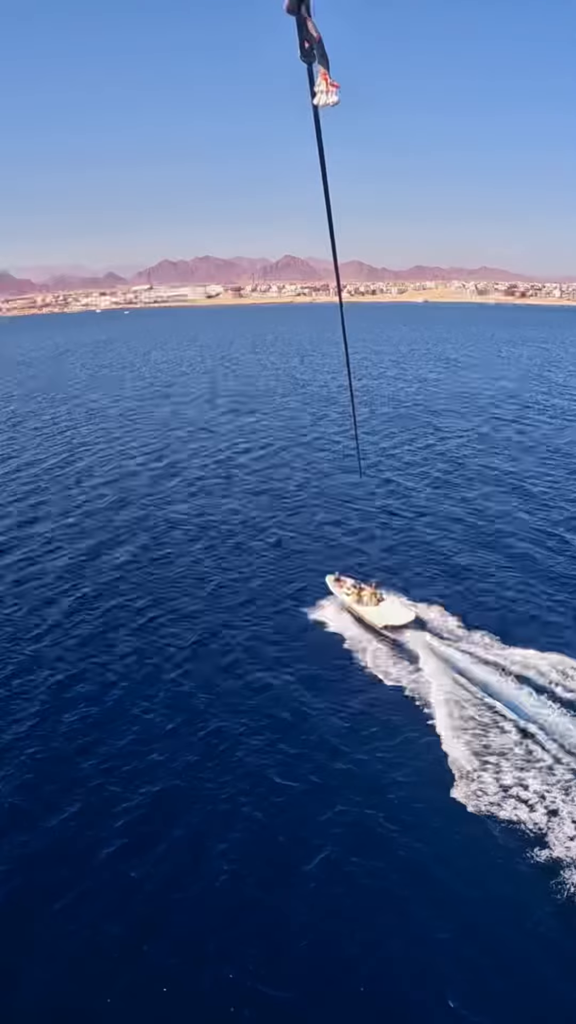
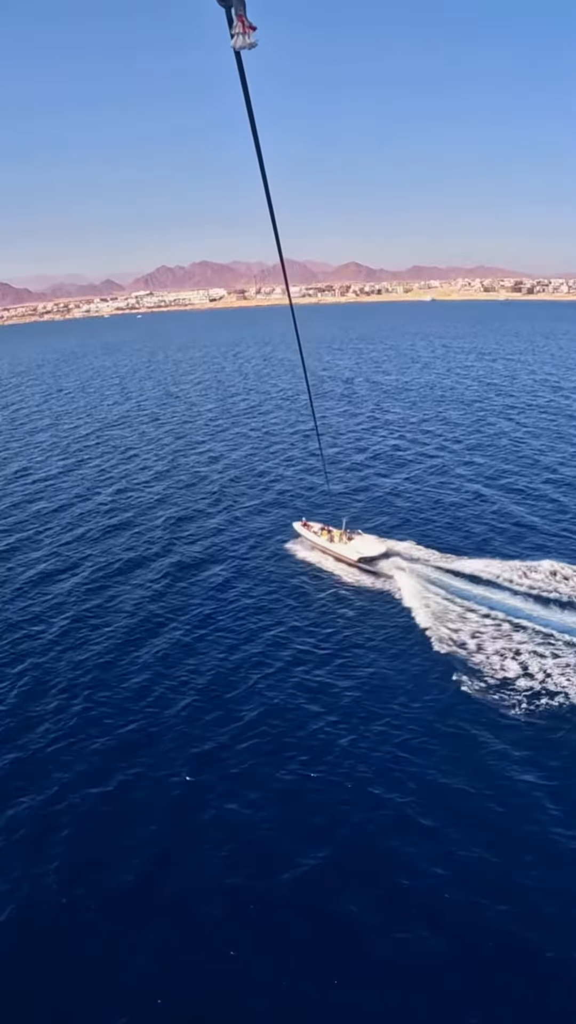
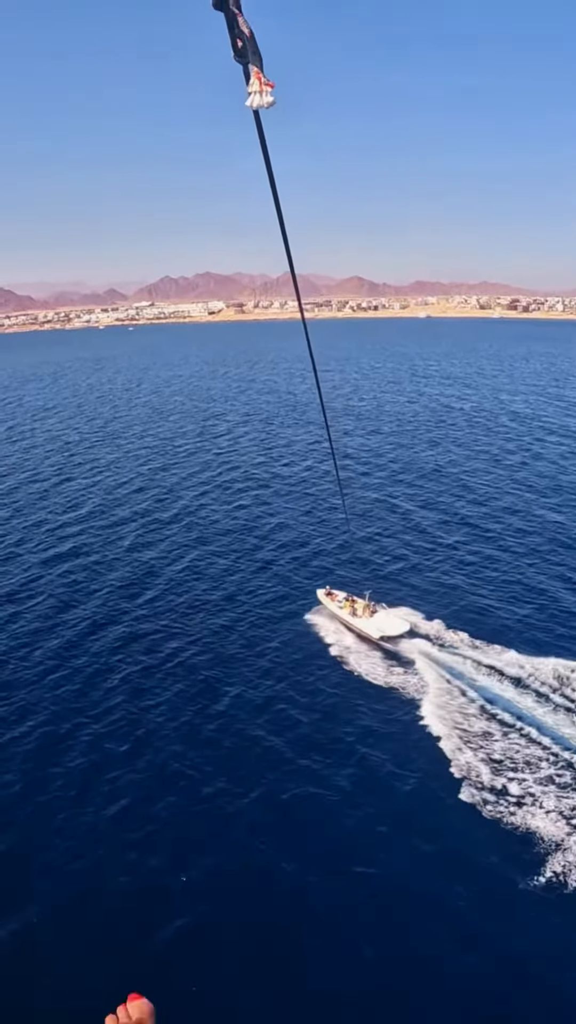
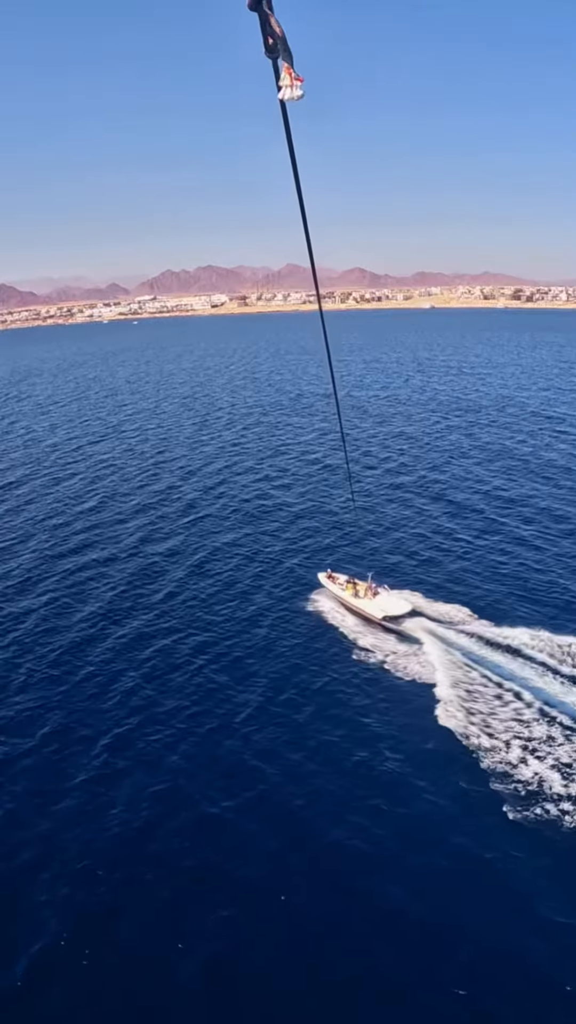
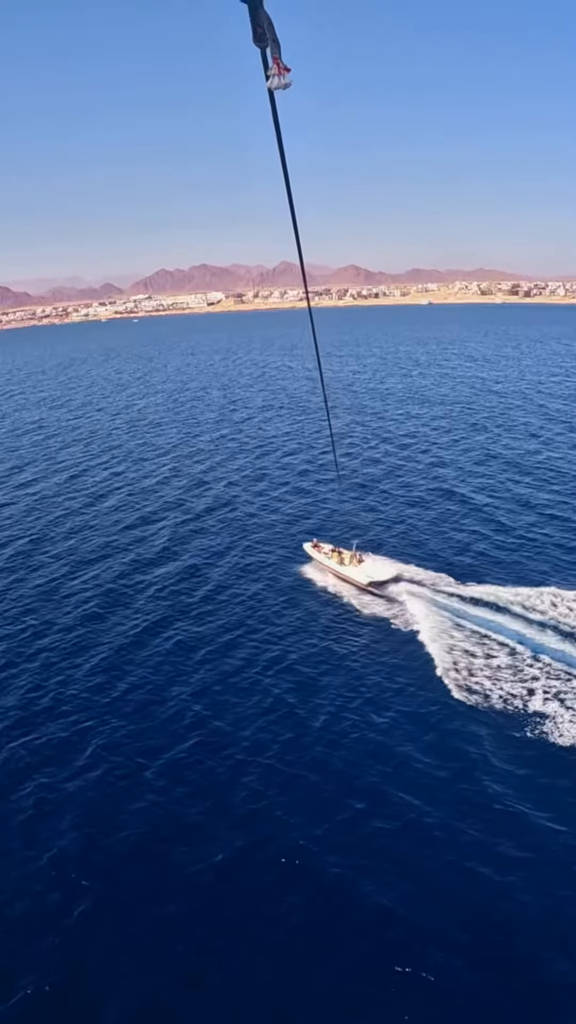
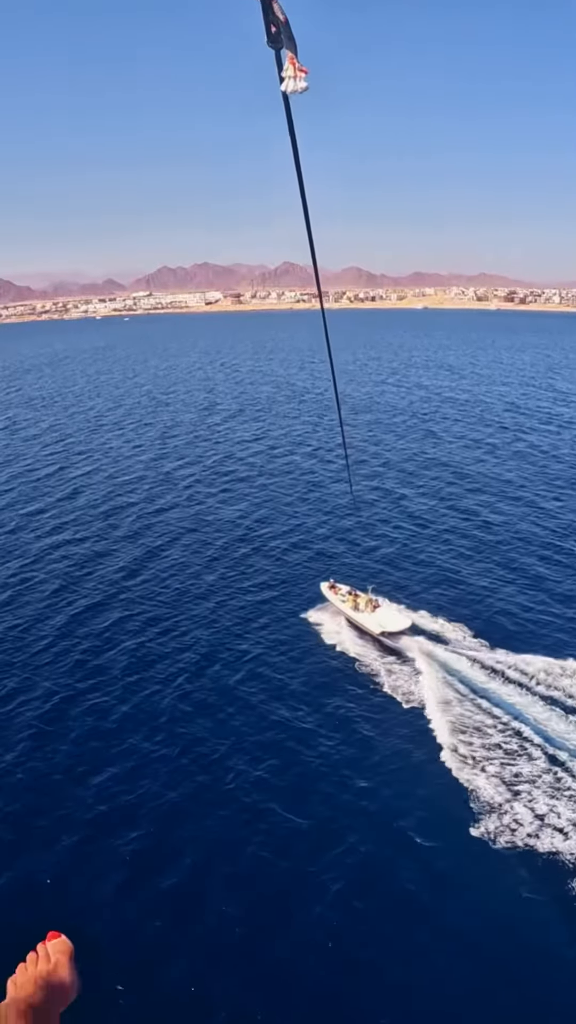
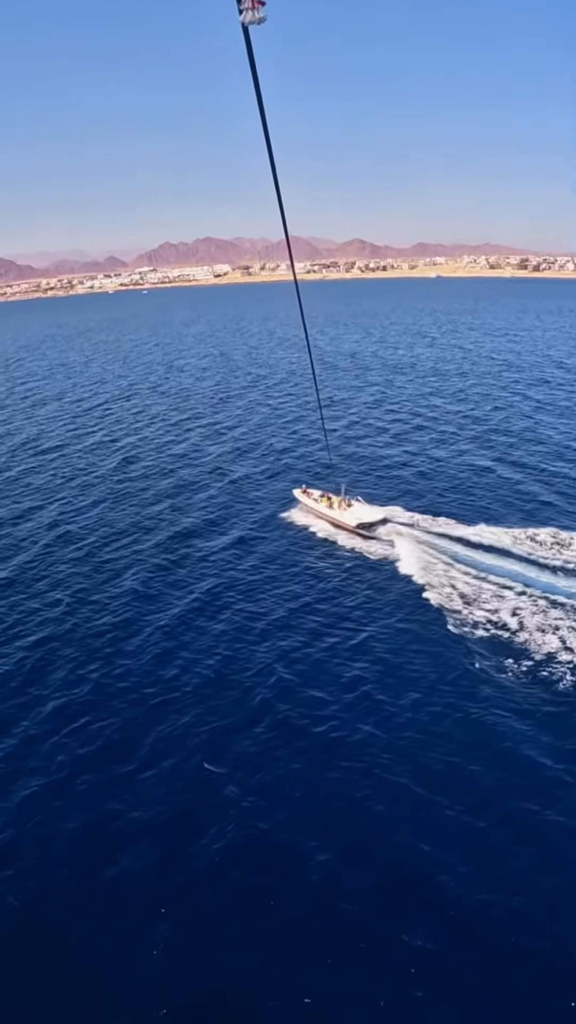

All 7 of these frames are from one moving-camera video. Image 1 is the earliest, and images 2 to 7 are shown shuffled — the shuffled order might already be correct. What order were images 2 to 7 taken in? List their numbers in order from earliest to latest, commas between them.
6, 3, 4, 5, 2, 7
